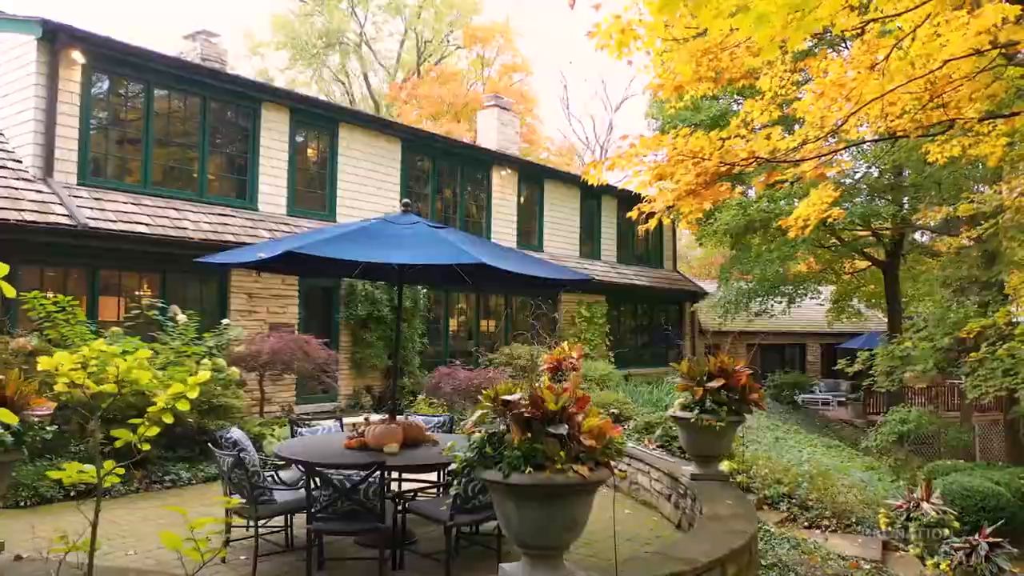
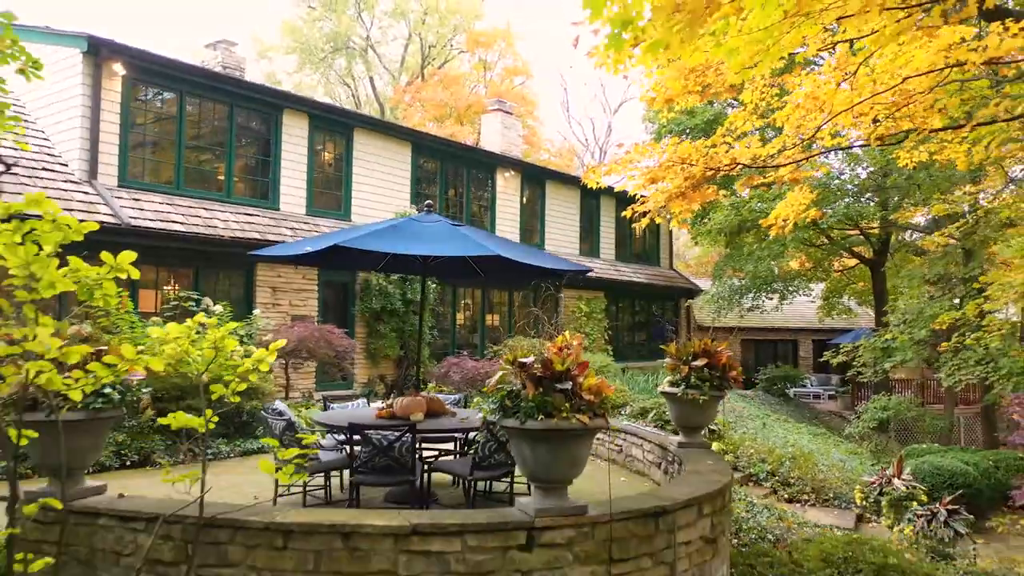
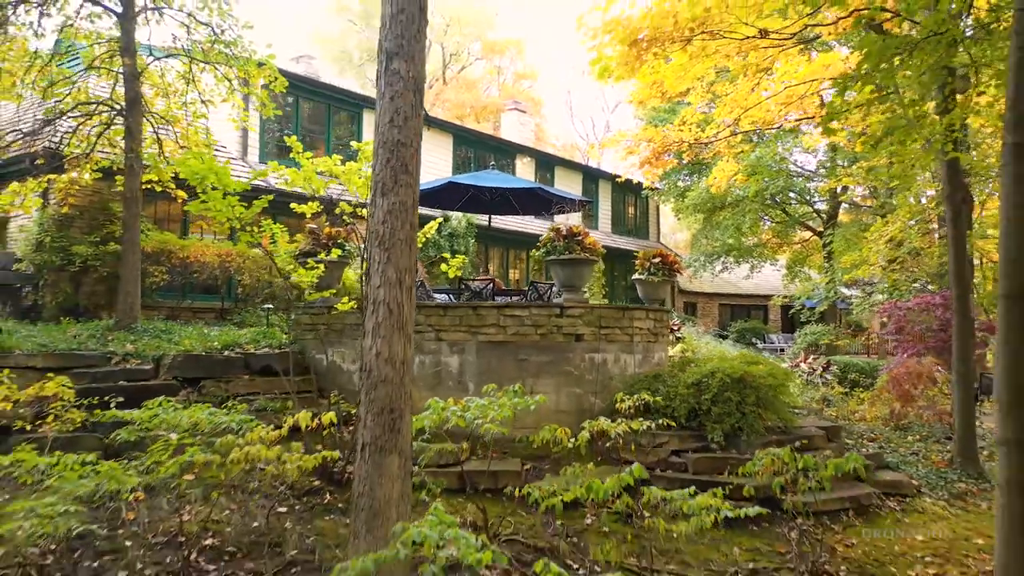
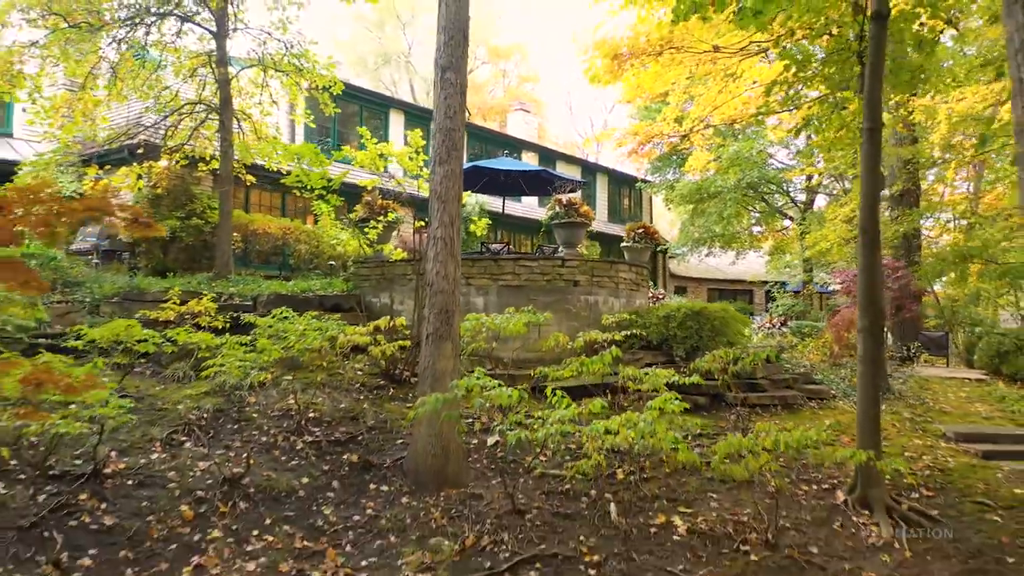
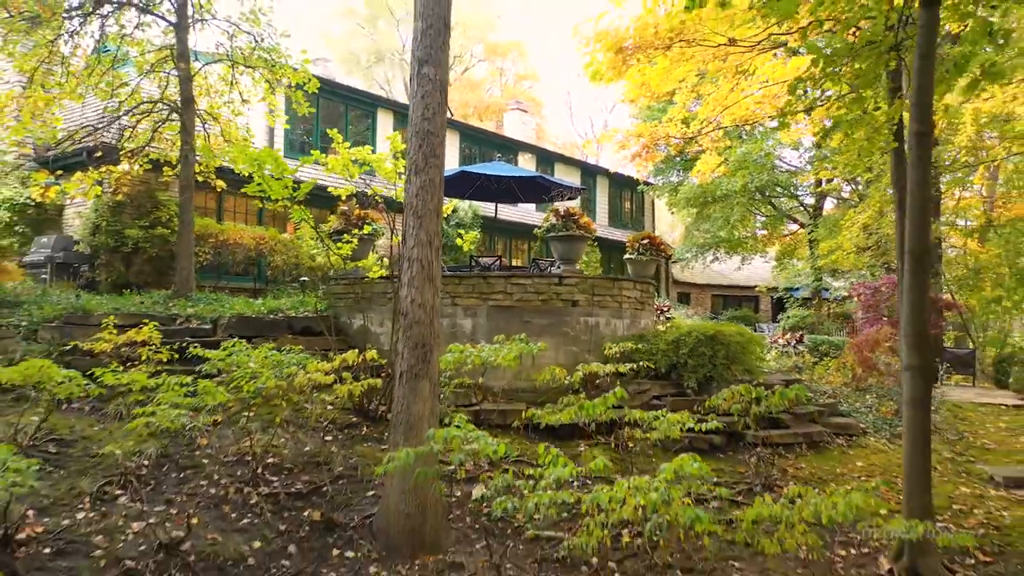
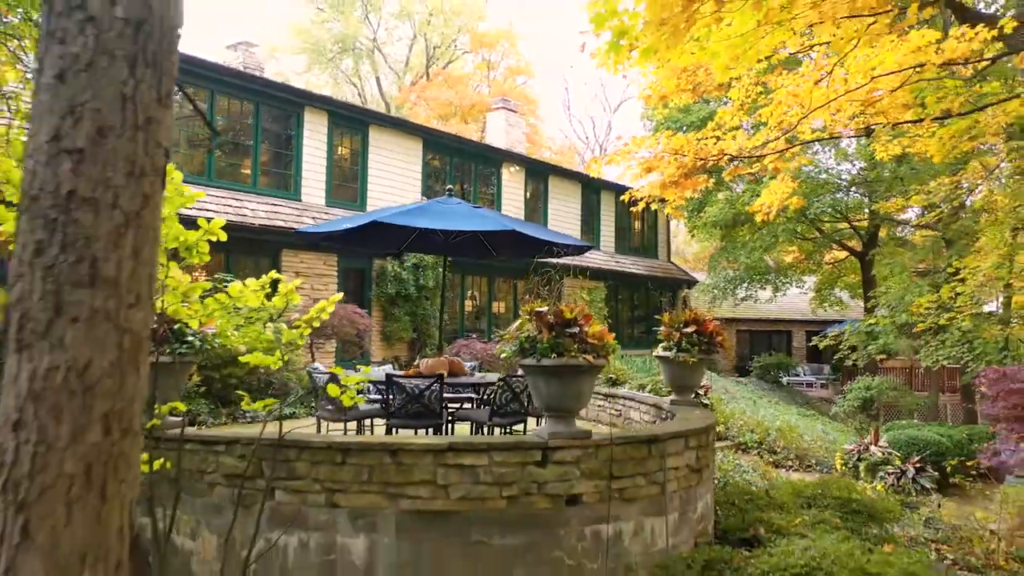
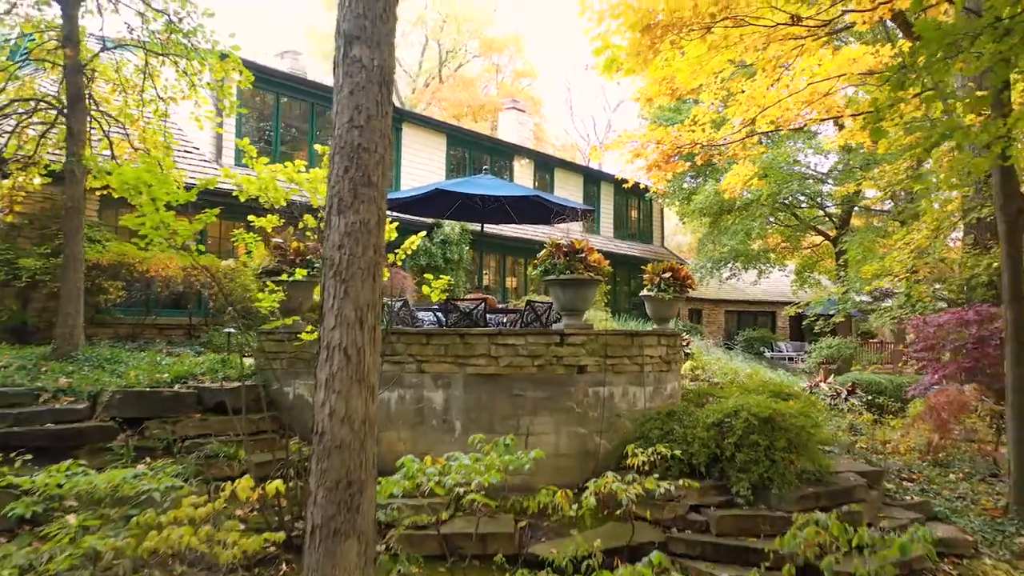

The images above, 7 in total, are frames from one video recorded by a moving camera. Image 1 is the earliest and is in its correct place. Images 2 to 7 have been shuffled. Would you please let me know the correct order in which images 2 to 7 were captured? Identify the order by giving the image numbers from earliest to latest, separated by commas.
2, 6, 7, 3, 5, 4
